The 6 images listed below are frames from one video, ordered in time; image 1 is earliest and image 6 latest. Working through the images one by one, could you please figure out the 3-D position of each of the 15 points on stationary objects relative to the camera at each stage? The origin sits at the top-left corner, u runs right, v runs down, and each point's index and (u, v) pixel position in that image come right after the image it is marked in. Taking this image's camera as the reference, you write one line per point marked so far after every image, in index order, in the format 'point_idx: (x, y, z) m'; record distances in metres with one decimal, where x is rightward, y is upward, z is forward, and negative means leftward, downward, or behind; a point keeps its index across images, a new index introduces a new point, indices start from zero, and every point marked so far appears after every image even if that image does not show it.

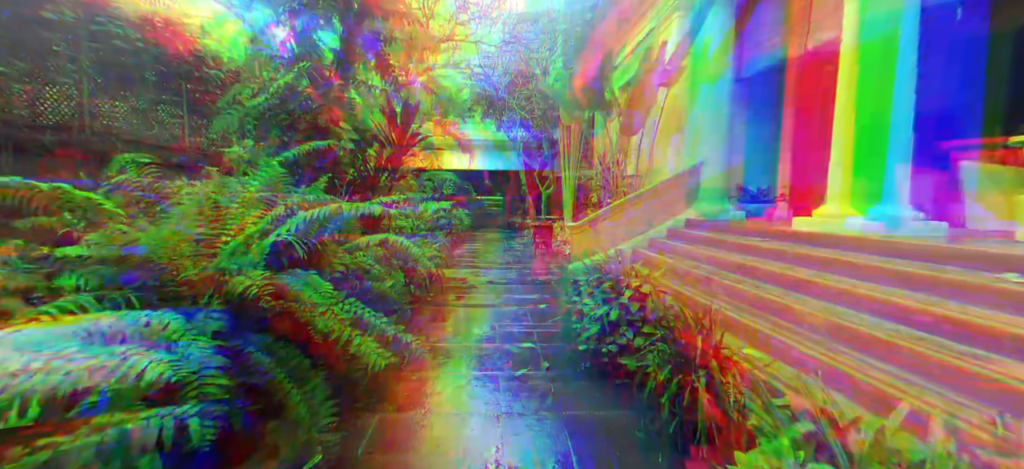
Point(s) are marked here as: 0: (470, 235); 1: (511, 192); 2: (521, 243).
0: (-1.1, 0.0, +10.4) m
1: (-0.1, +1.3, +12.4) m
2: (+0.2, -0.2, +8.9) m
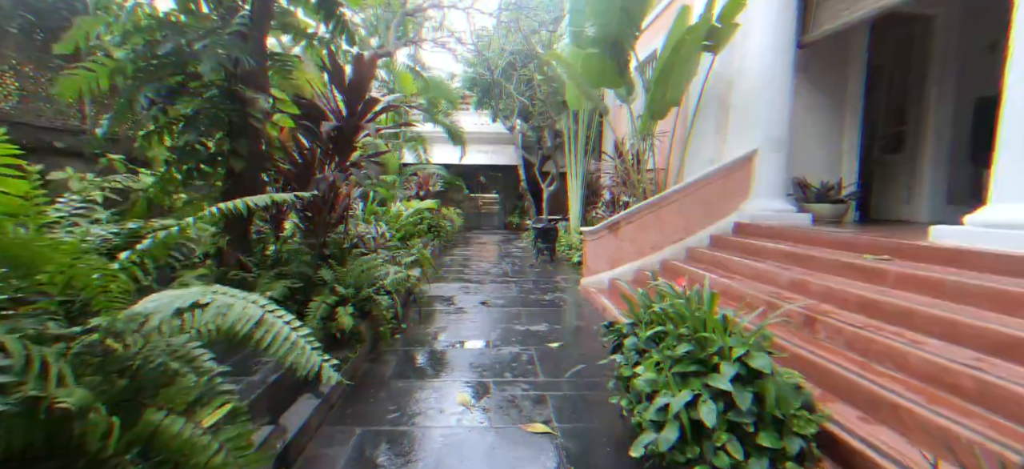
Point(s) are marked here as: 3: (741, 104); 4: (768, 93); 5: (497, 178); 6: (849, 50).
0: (-1.2, -0.1, +9.3) m
1: (-0.2, +1.3, +11.3) m
2: (+0.1, -0.2, +7.8) m
3: (+2.1, +1.2, +3.7) m
4: (+2.2, +1.3, +3.5) m
5: (-0.4, +1.6, +11.3) m
6: (+3.4, +1.9, +4.0) m
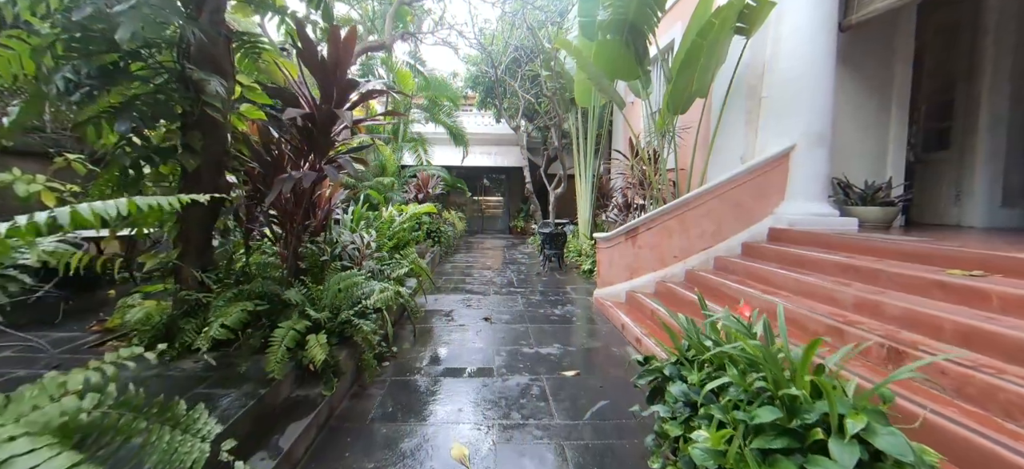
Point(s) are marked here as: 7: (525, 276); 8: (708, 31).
0: (-1.1, -0.2, +8.9) m
1: (0.0, +1.2, +10.9) m
2: (+0.2, -0.3, +7.4) m
3: (+2.1, +1.2, +3.3) m
4: (+2.3, +1.2, +3.1) m
5: (-0.3, +1.5, +10.9) m
6: (+3.5, +1.8, +3.5) m
7: (+0.2, -0.6, +5.3) m
8: (+1.6, +1.7, +3.2) m
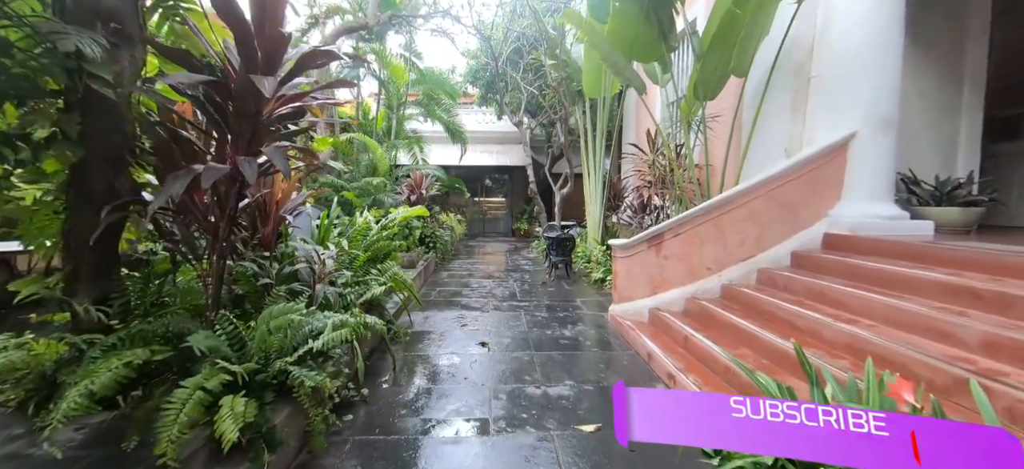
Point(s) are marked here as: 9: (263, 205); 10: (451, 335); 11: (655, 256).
0: (-1.0, -0.3, +8.4) m
1: (0.0, +1.1, +10.4) m
2: (+0.3, -0.4, +6.9) m
3: (+2.1, +1.1, +2.7) m
4: (+2.3, +1.2, +2.5) m
5: (-0.2, +1.4, +10.3) m
6: (+3.5, +1.8, +3.0) m
7: (+0.2, -0.6, +4.7) m
8: (+1.6, +1.6, +2.6) m
9: (-1.3, +0.2, +2.1) m
10: (-0.5, -0.8, +3.2) m
11: (+1.1, -0.2, +3.0) m
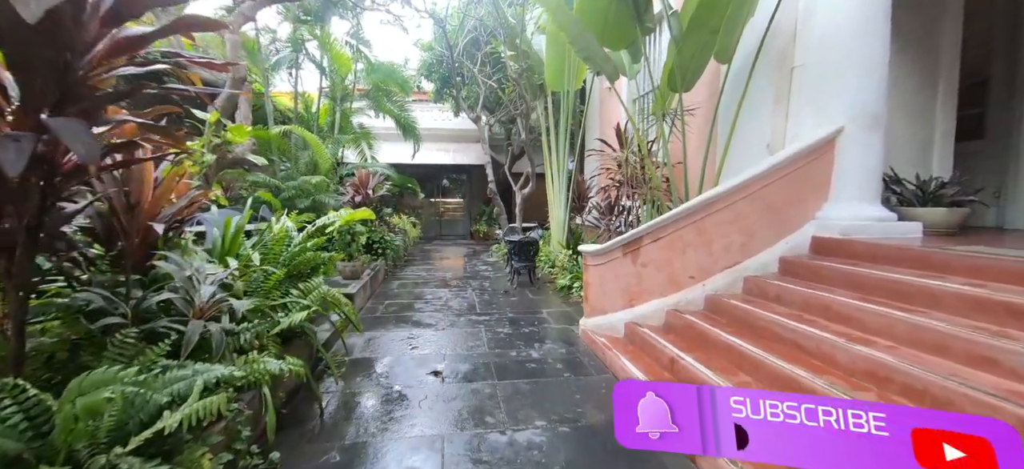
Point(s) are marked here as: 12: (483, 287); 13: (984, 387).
0: (-1.8, -0.3, +7.8) m
1: (-1.0, +1.0, +9.9) m
2: (-0.4, -0.5, +6.4) m
3: (+1.9, +1.1, +2.5) m
4: (+2.0, +1.2, +2.3) m
5: (-1.3, +1.3, +9.8) m
6: (+3.1, +1.8, +2.9) m
7: (-0.2, -0.7, +4.3) m
8: (+1.3, +1.6, +2.4) m
9: (-1.5, +0.1, +1.5) m
10: (-0.8, -0.9, +2.7) m
11: (+0.8, -0.2, +2.7) m
12: (-0.3, -0.6, +4.7) m
13: (+1.5, -0.5, +1.3) m
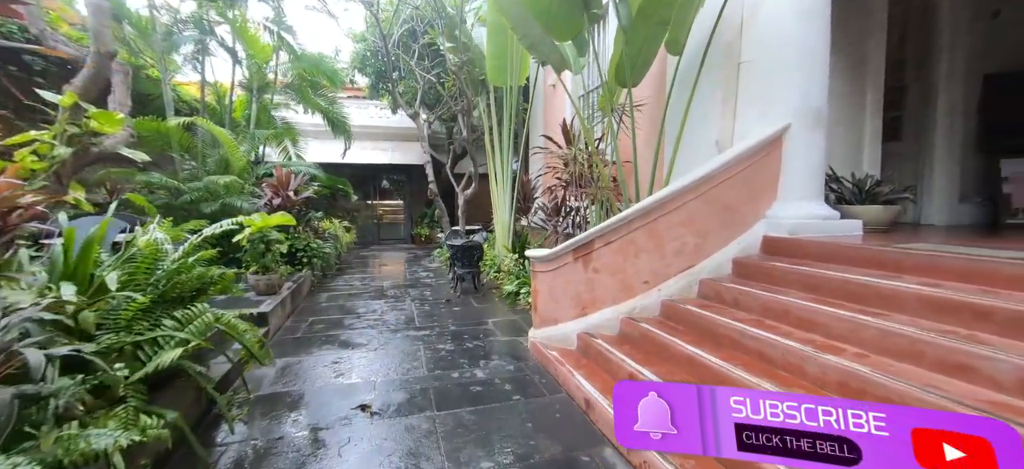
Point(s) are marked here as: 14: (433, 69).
0: (-2.9, -0.4, +7.2) m
1: (-2.4, +0.9, +9.4) m
2: (-1.3, -0.5, +6.0) m
3: (+1.5, +1.1, +2.4) m
4: (+1.7, +1.2, +2.3) m
5: (-2.6, +1.2, +9.3) m
6: (+2.7, +1.8, +3.0) m
7: (-0.8, -0.7, +3.9) m
8: (+1.0, +1.6, +2.2) m
9: (-1.7, 0.0, +1.0) m
10: (-1.1, -0.9, +2.3) m
11: (+0.4, -0.2, +2.5) m
12: (-1.0, -0.7, +4.3) m
13: (+1.4, -0.5, +1.2) m
14: (-1.3, +2.7, +6.2) m
